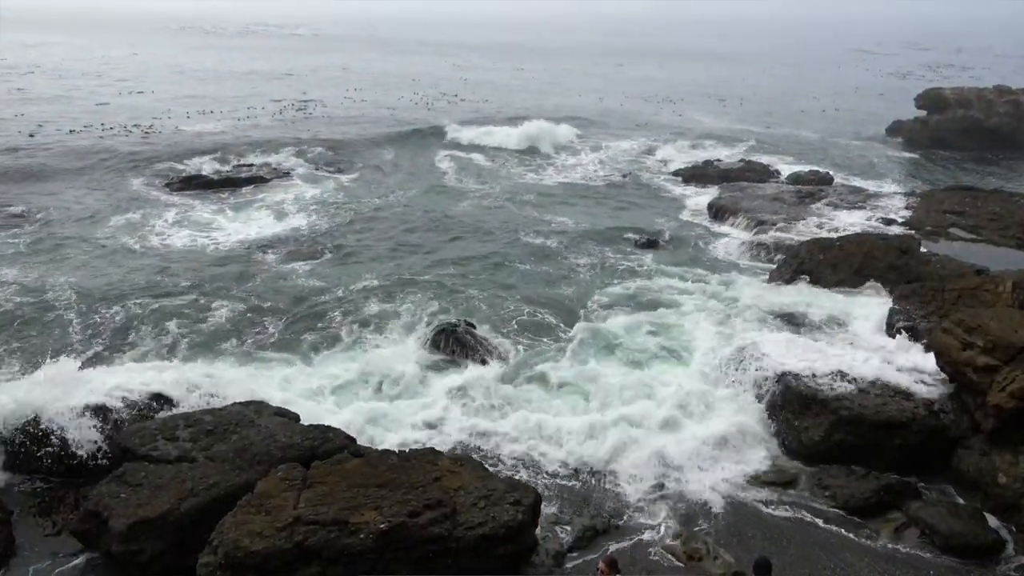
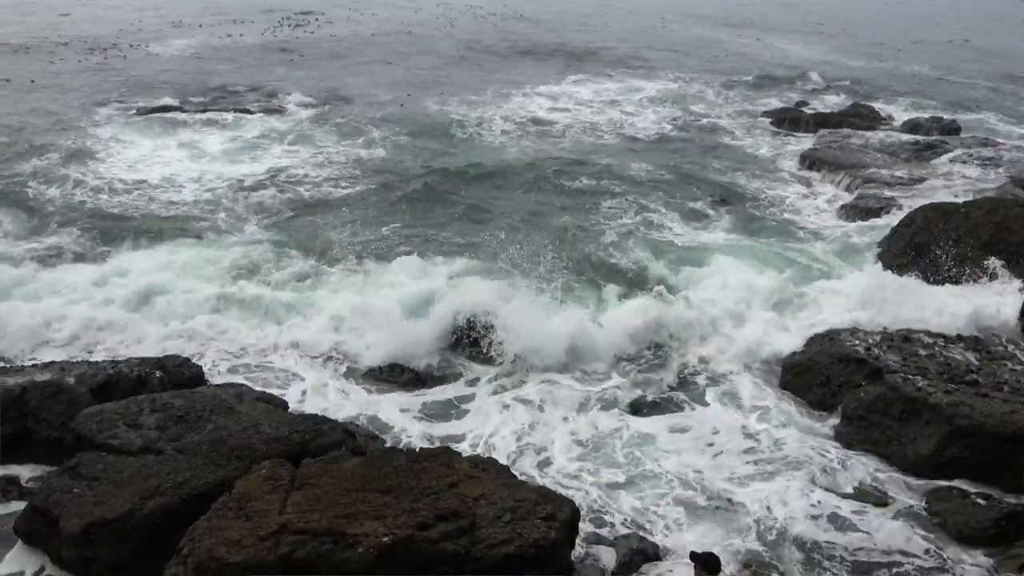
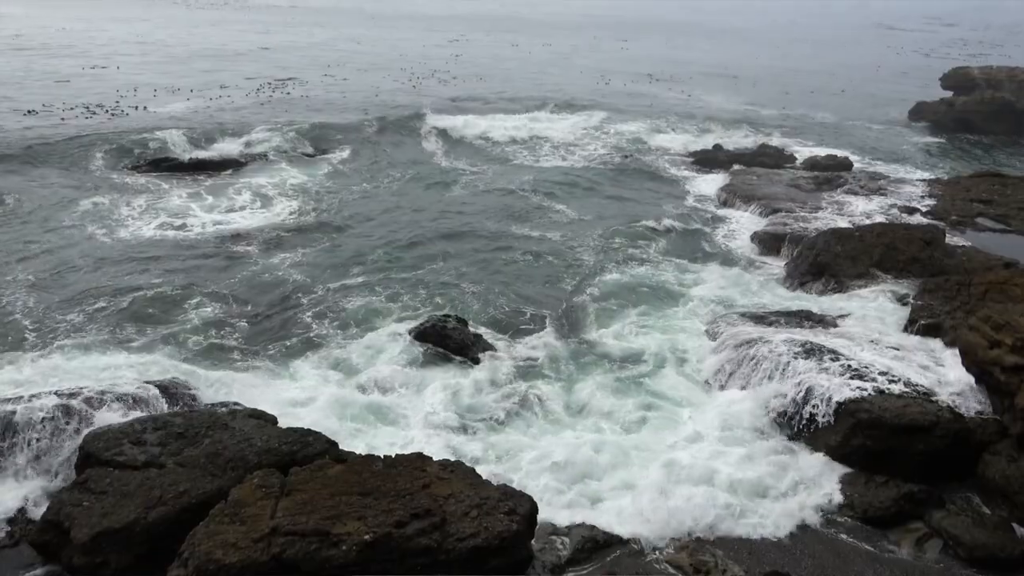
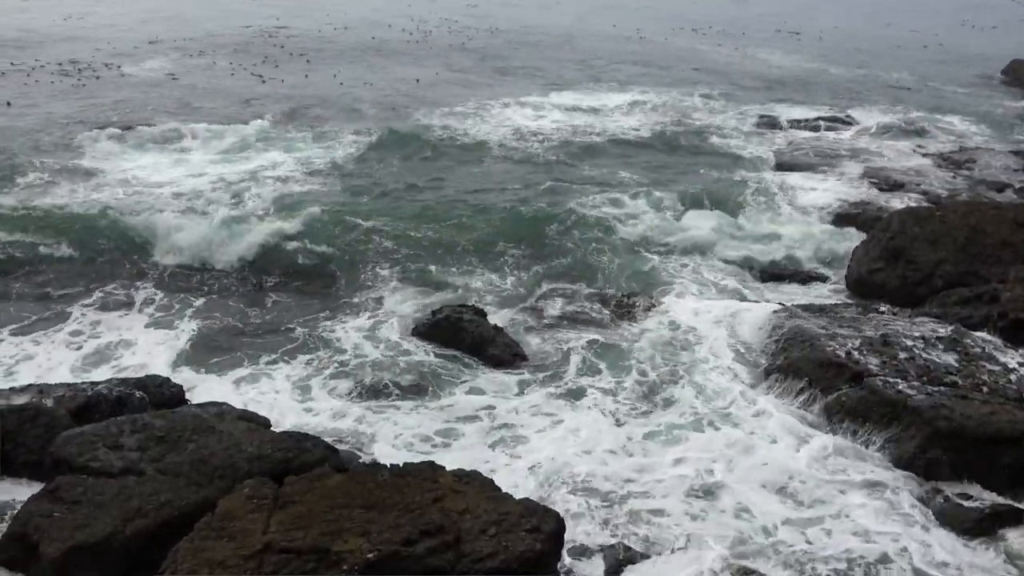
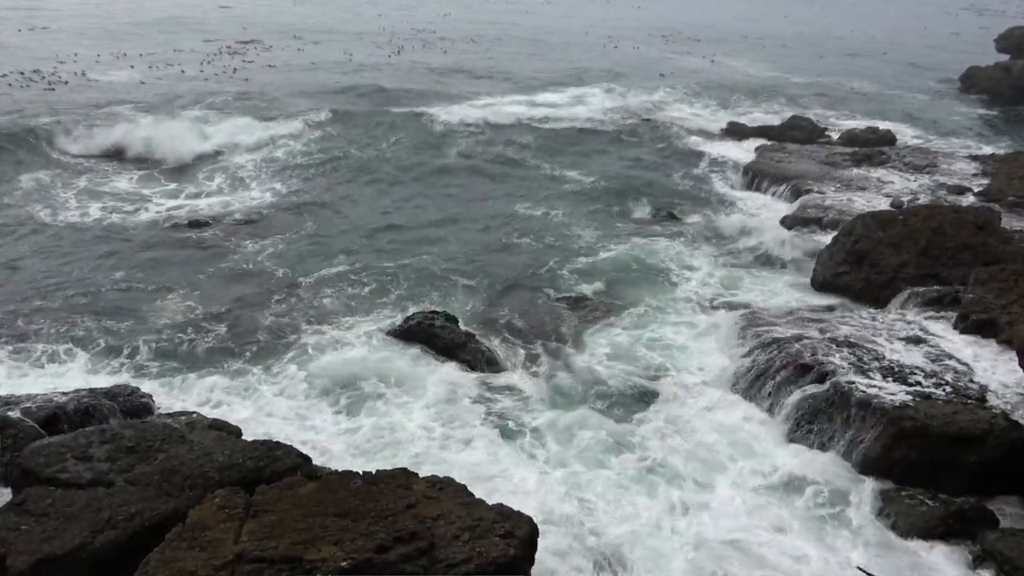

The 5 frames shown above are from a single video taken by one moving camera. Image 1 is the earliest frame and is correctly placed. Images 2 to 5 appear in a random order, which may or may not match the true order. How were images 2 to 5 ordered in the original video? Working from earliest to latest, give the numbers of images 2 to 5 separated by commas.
3, 5, 4, 2
